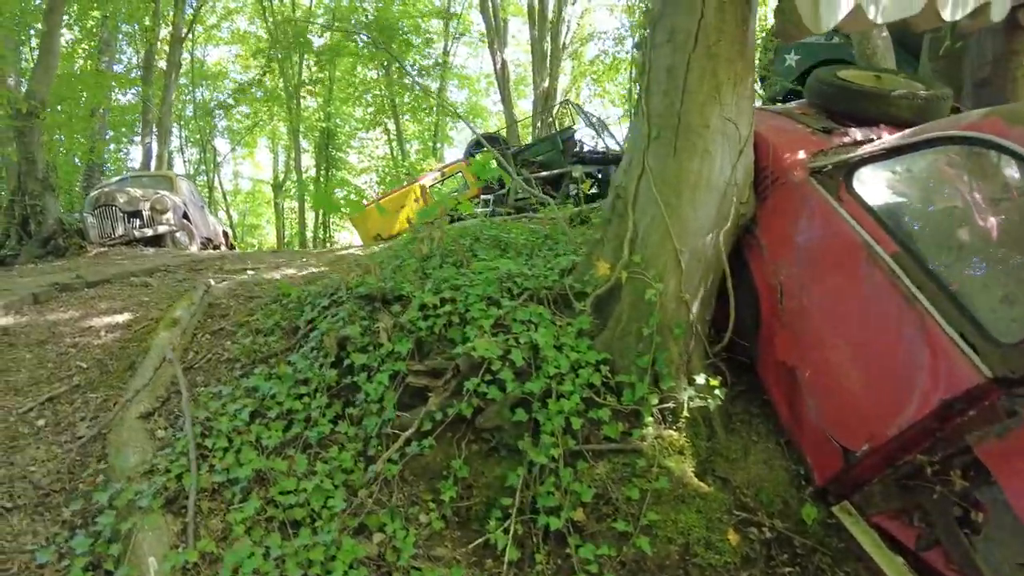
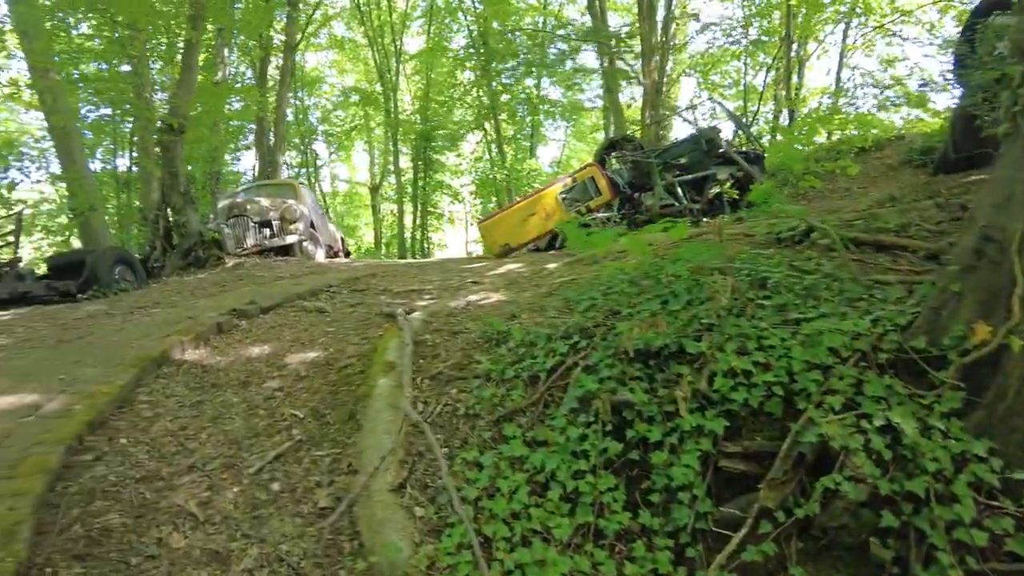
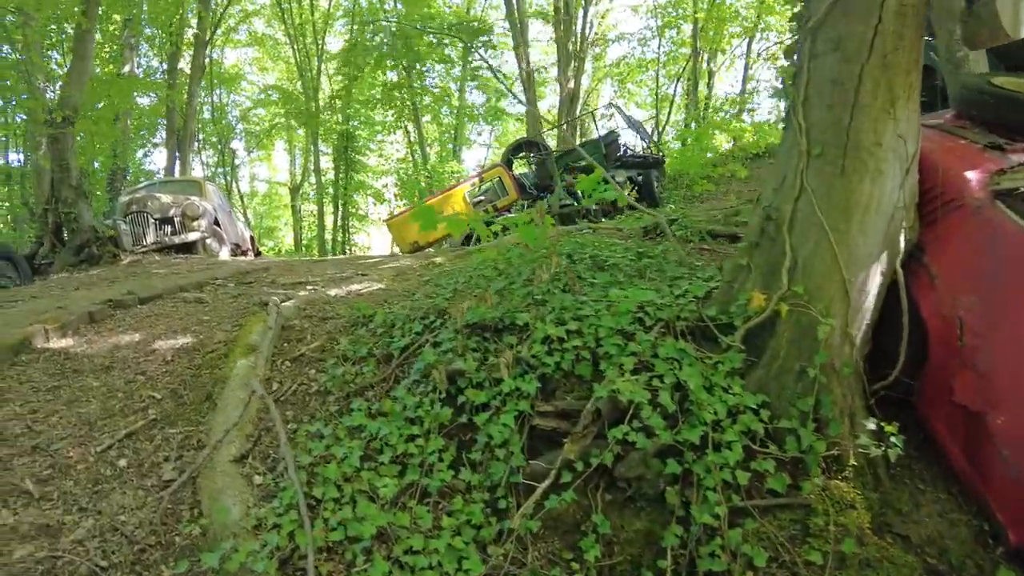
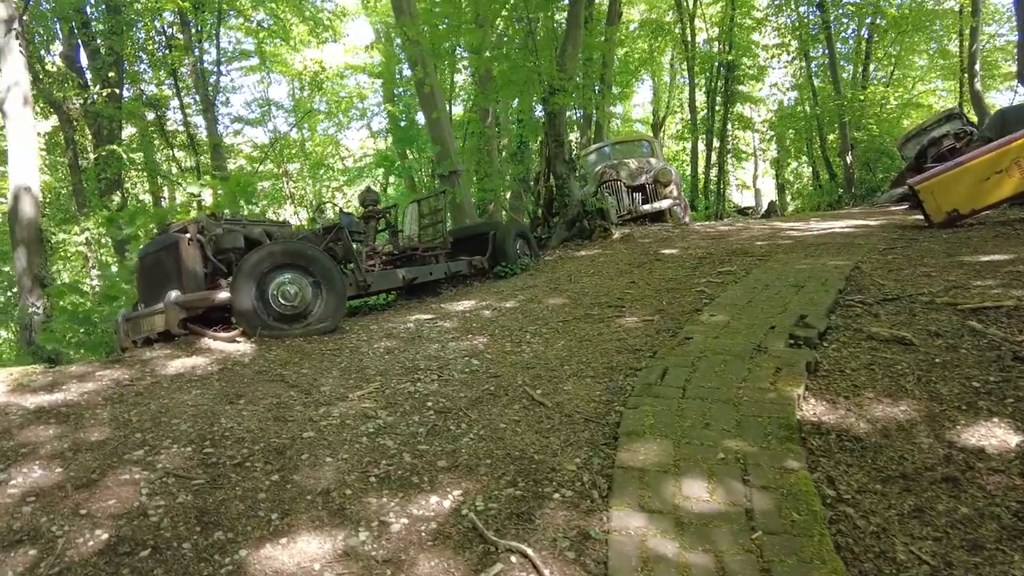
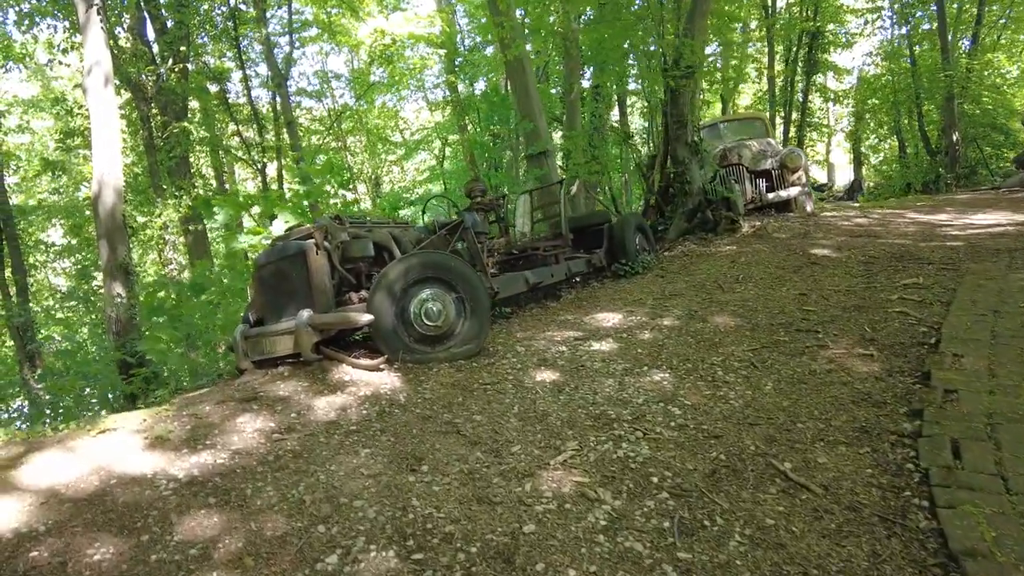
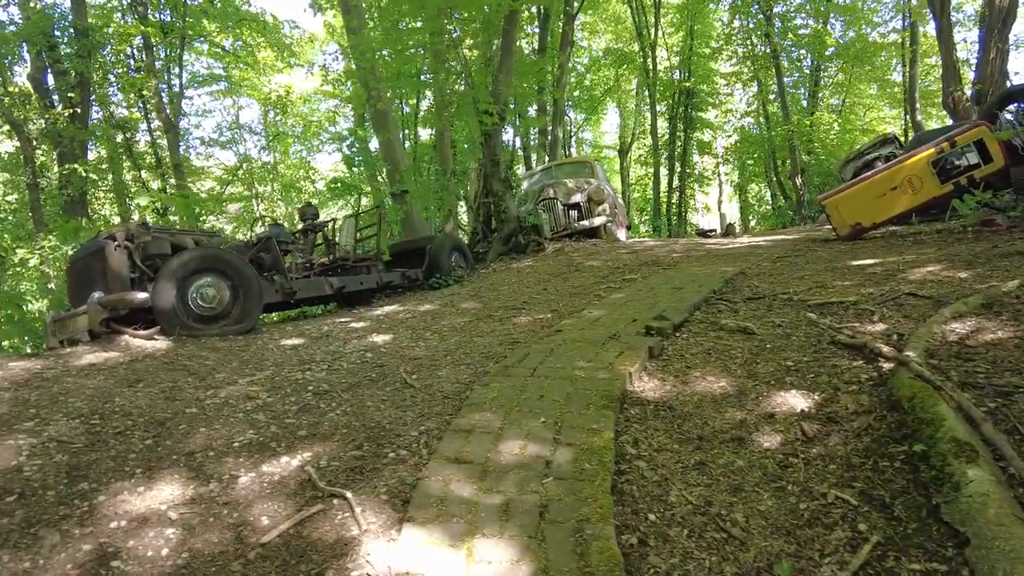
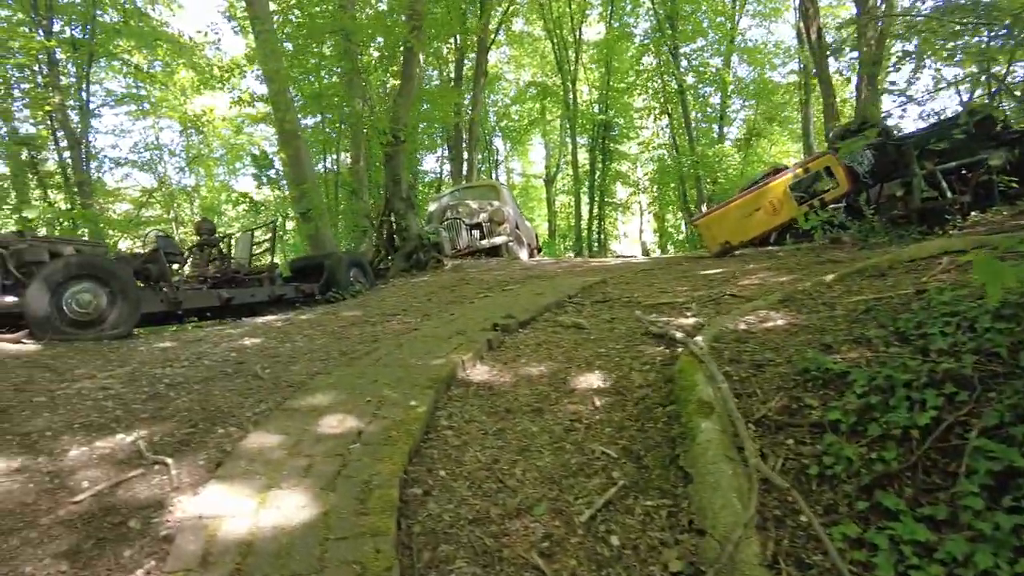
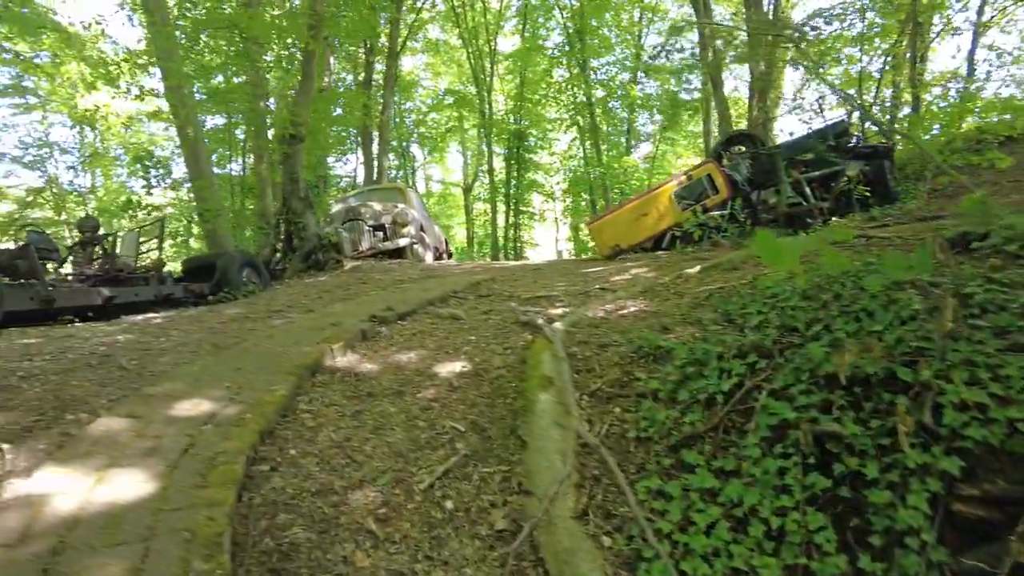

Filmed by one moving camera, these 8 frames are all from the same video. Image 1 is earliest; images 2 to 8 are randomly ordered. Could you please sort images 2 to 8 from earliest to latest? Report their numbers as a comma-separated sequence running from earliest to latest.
3, 2, 8, 7, 6, 4, 5
